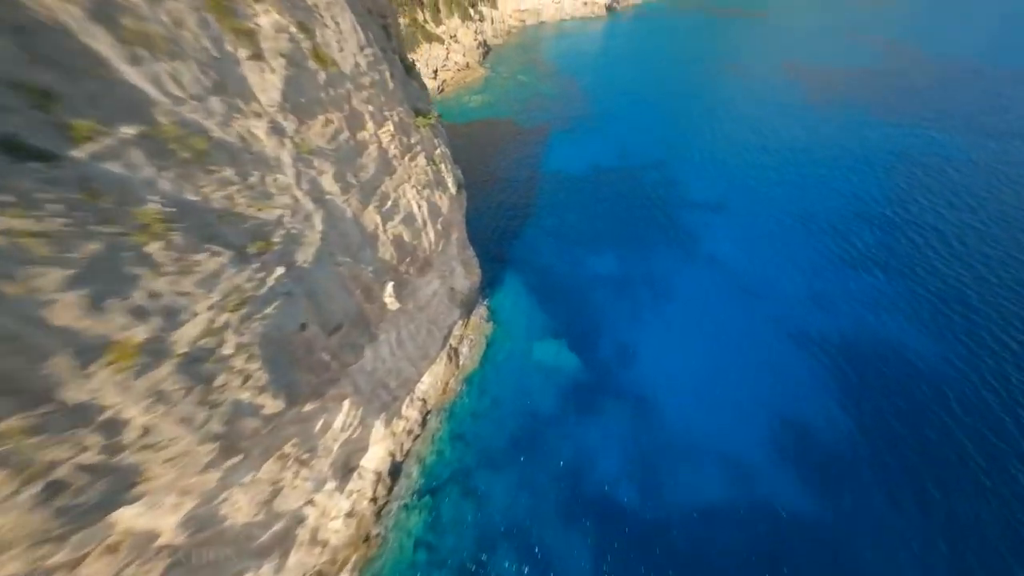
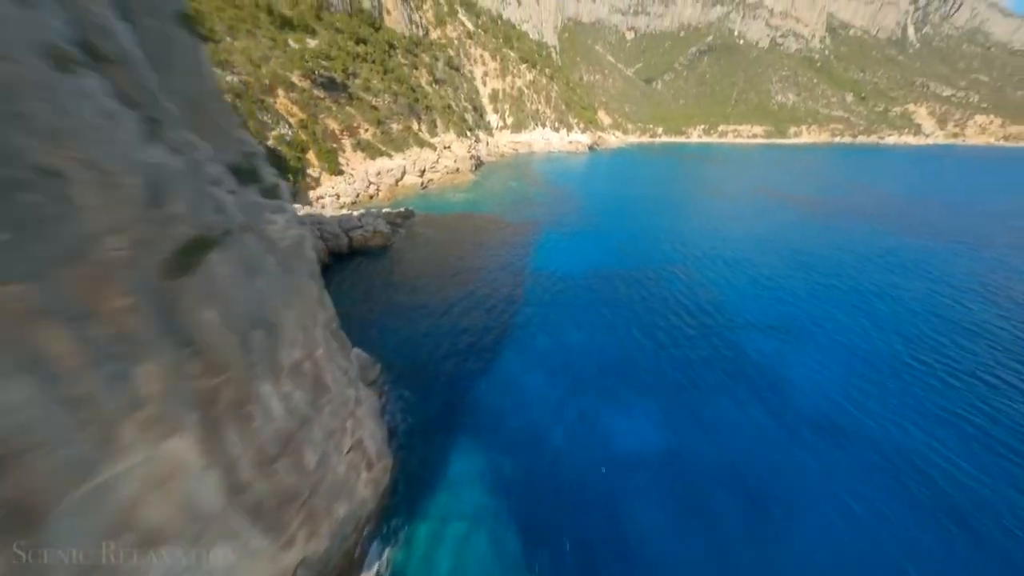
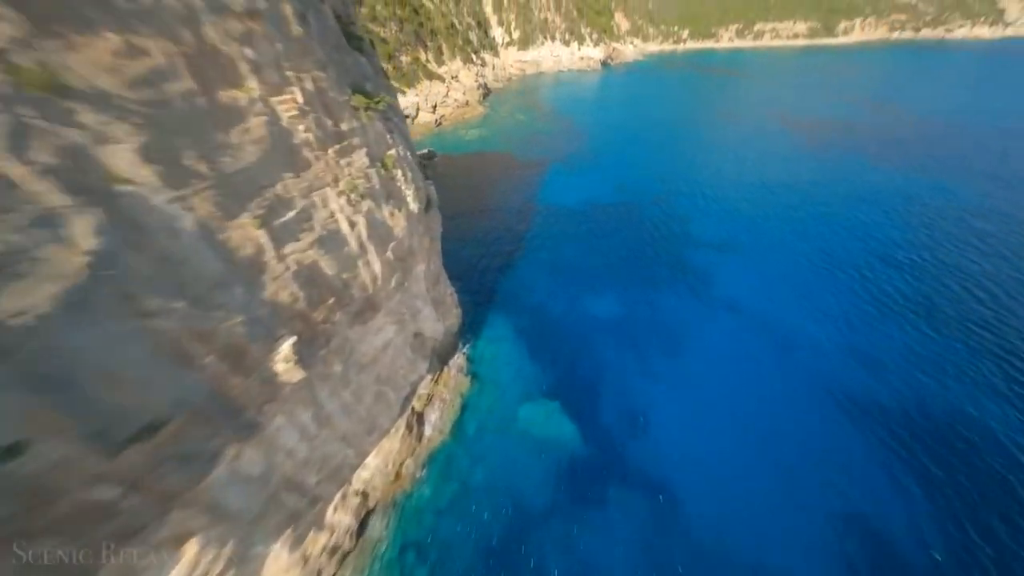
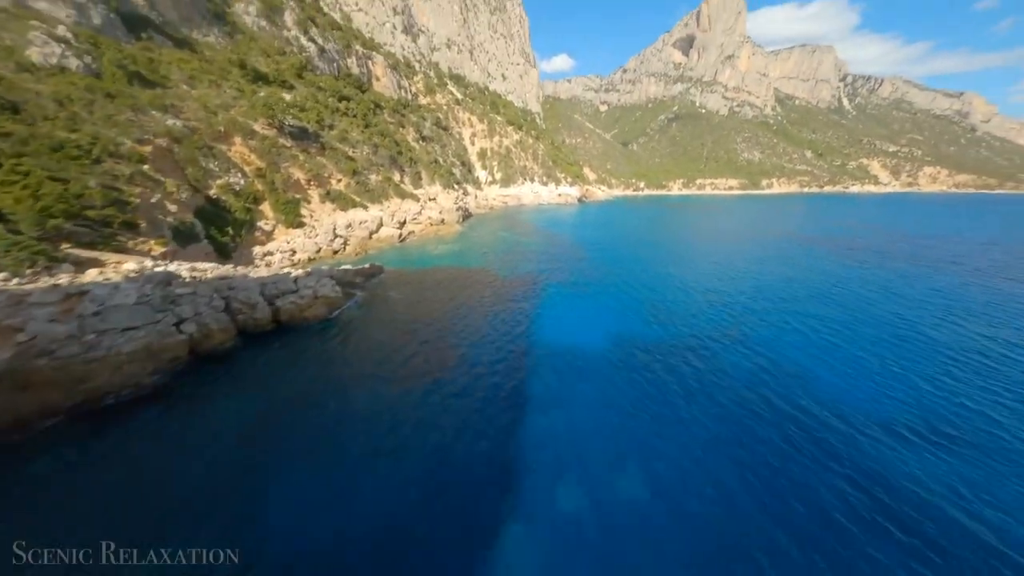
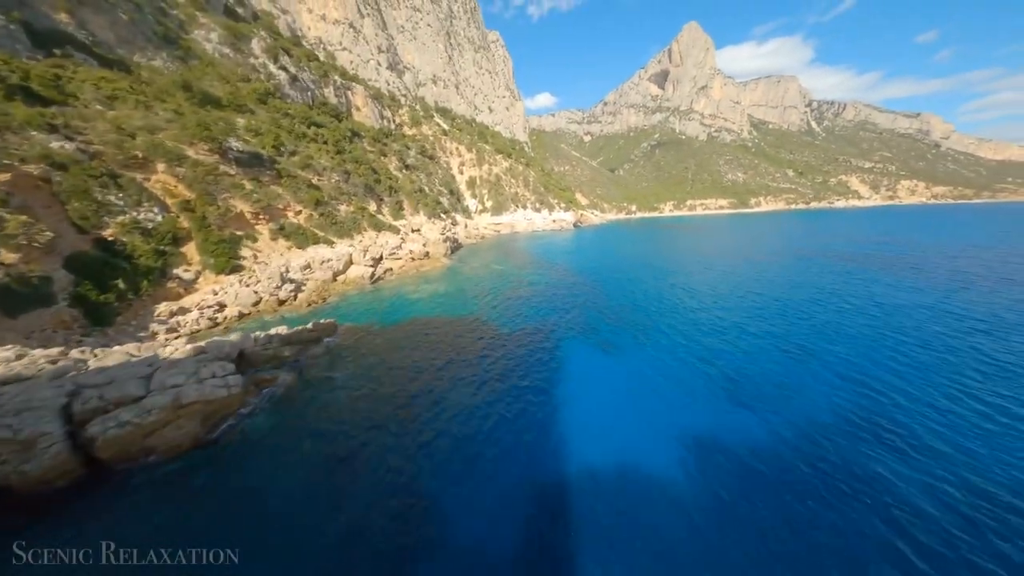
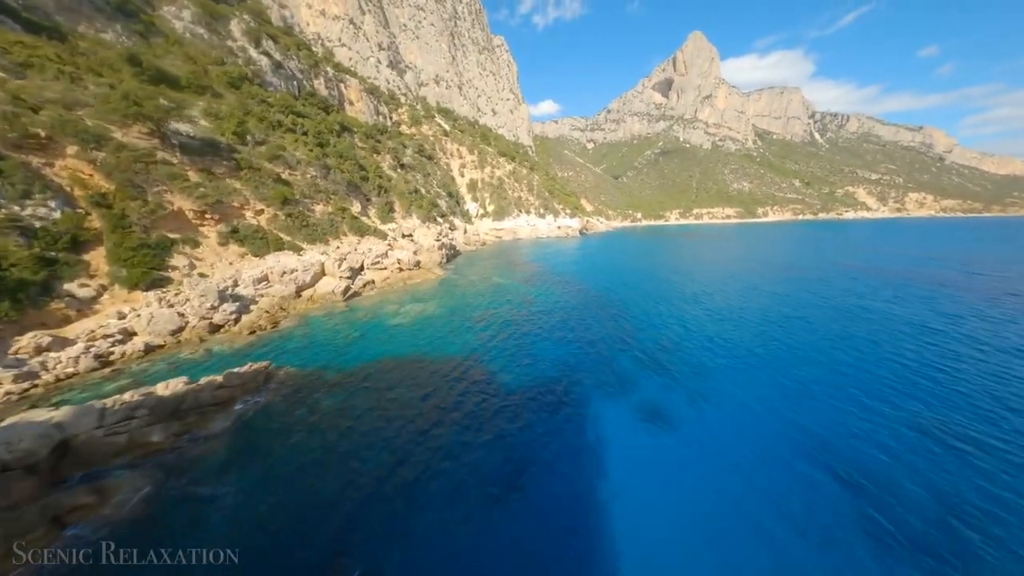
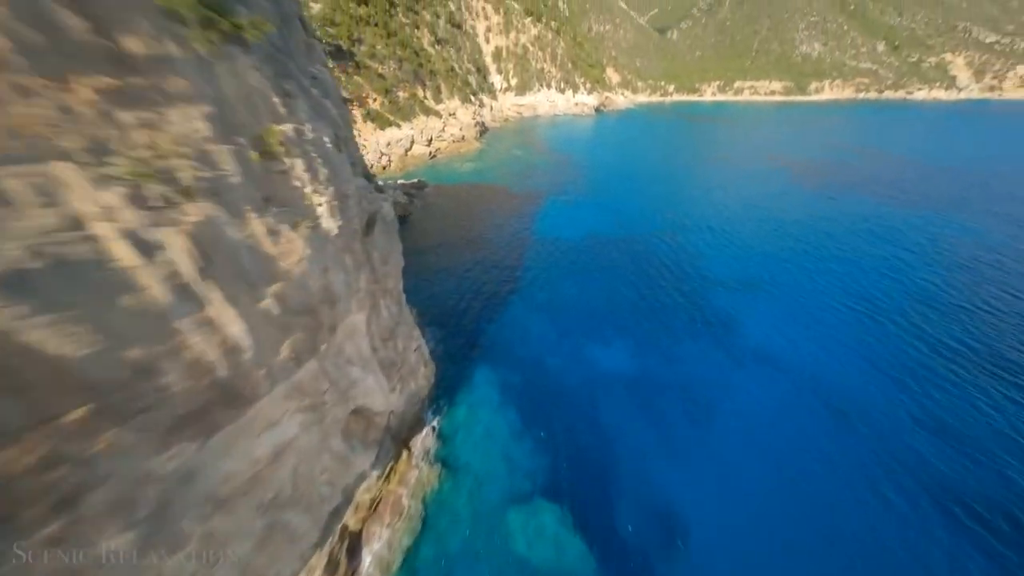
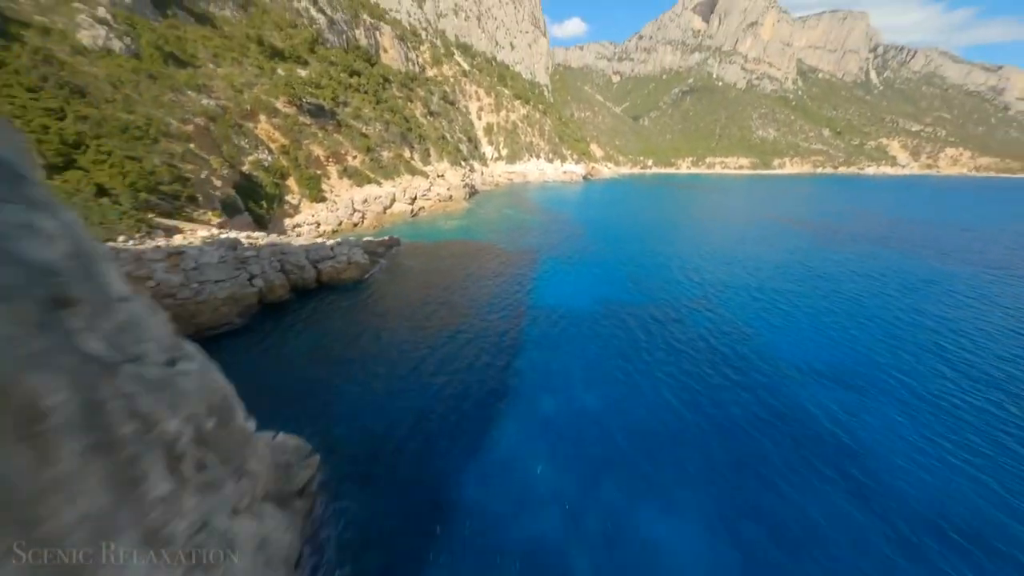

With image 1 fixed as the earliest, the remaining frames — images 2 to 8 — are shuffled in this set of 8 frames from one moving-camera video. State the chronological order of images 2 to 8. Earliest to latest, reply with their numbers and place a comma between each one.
3, 7, 2, 8, 4, 5, 6
